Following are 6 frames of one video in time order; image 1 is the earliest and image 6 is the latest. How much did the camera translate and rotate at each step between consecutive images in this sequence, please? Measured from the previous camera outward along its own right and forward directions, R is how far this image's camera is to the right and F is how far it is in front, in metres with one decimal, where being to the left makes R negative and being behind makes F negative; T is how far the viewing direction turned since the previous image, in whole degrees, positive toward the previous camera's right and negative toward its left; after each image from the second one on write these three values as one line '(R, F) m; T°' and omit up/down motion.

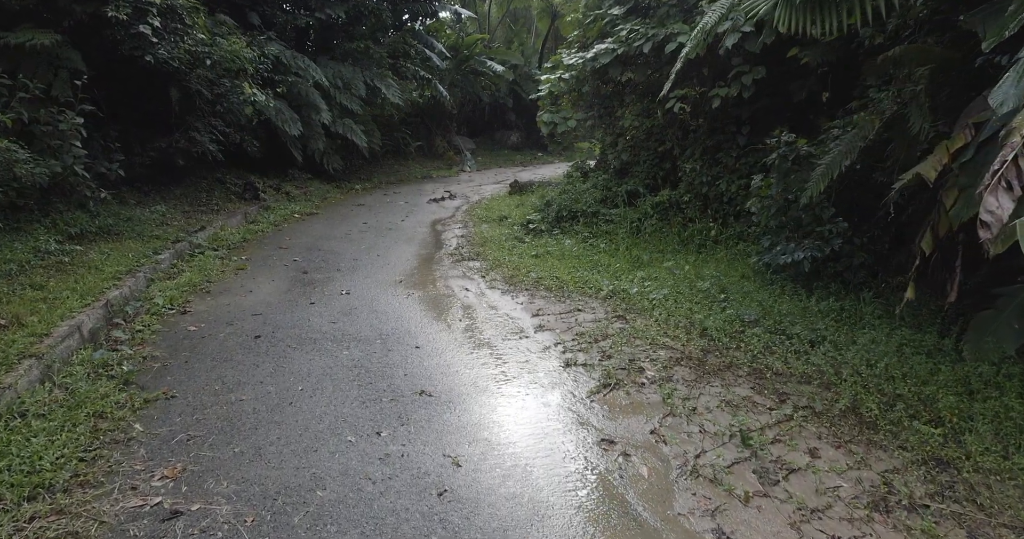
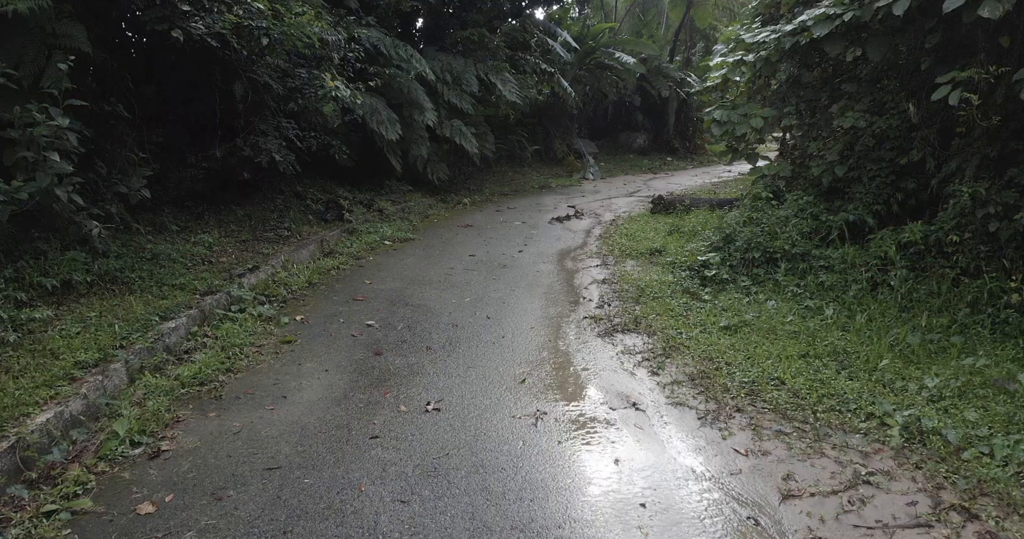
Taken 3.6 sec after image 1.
(-0.5, +2.3) m; -9°
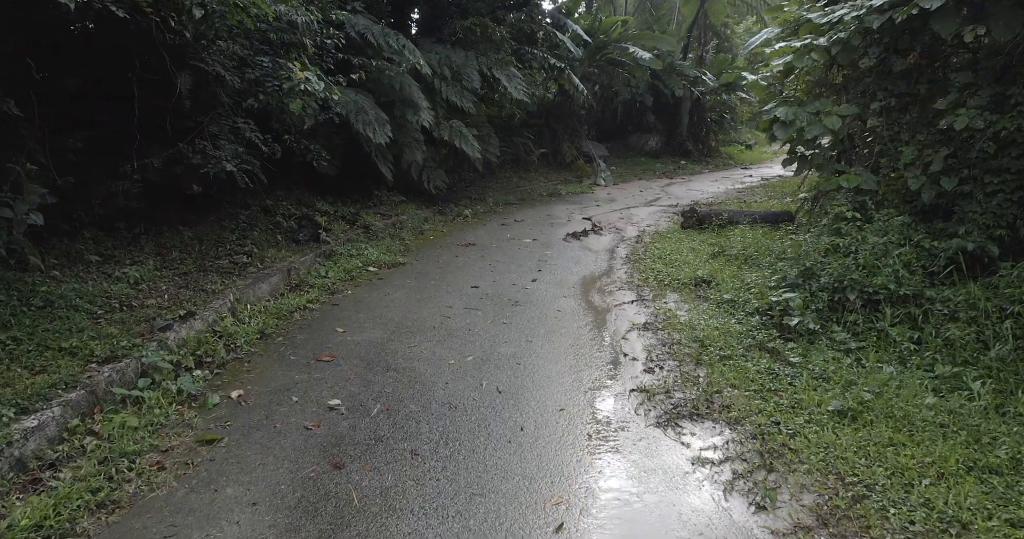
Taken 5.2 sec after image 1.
(-0.1, +1.3) m; 0°
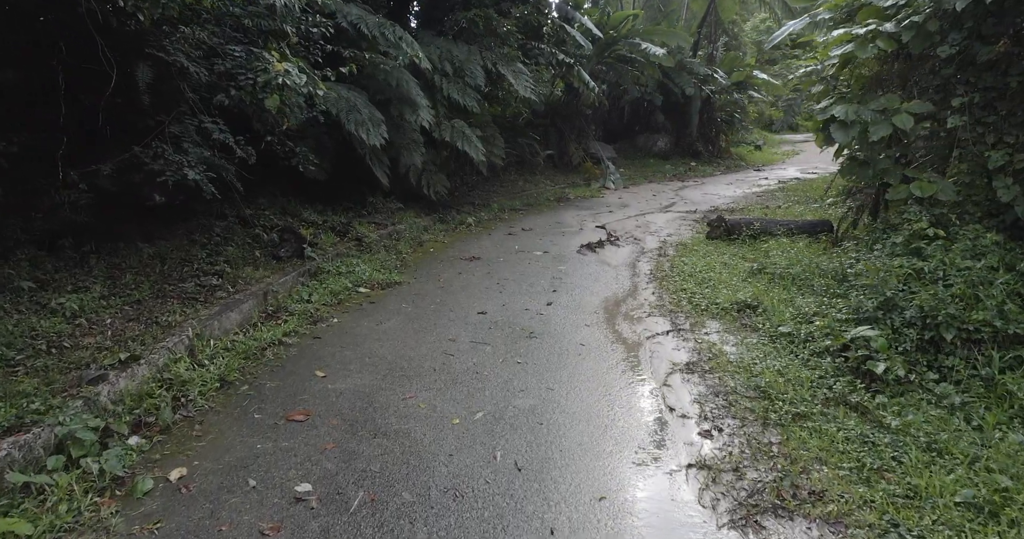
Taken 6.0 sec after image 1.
(-0.1, +0.8) m; 0°
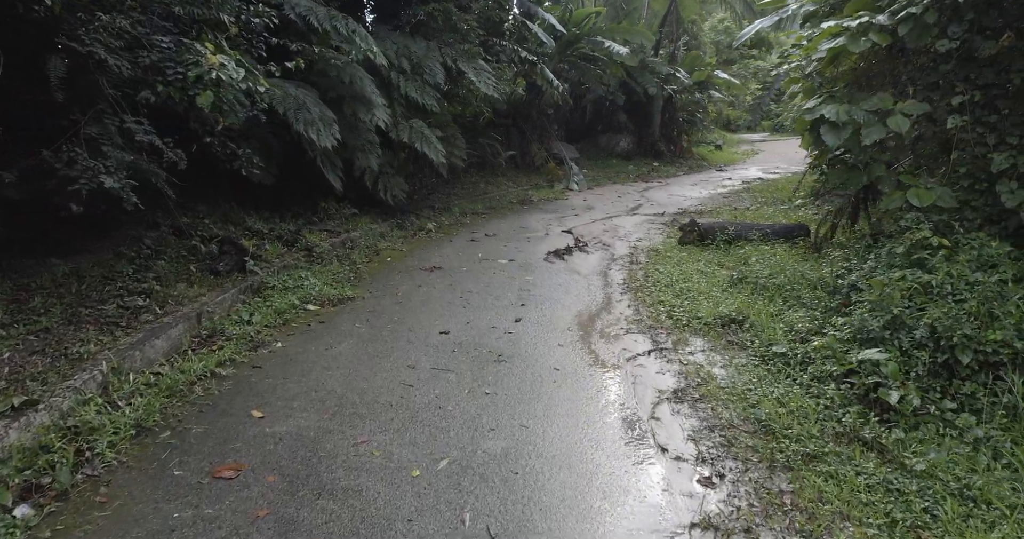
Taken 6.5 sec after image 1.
(0.0, +0.4) m; +3°
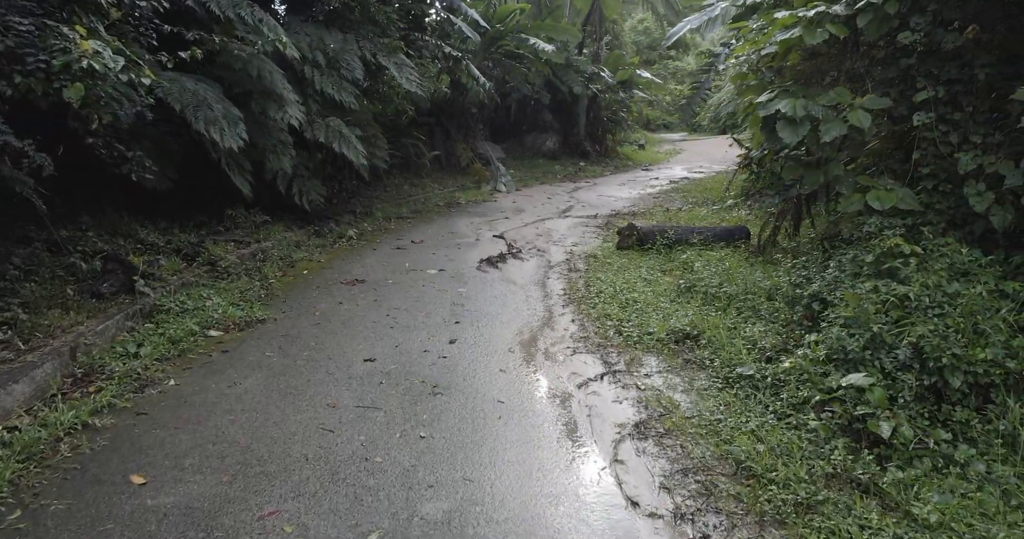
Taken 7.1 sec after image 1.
(0.0, +0.5) m; +7°
